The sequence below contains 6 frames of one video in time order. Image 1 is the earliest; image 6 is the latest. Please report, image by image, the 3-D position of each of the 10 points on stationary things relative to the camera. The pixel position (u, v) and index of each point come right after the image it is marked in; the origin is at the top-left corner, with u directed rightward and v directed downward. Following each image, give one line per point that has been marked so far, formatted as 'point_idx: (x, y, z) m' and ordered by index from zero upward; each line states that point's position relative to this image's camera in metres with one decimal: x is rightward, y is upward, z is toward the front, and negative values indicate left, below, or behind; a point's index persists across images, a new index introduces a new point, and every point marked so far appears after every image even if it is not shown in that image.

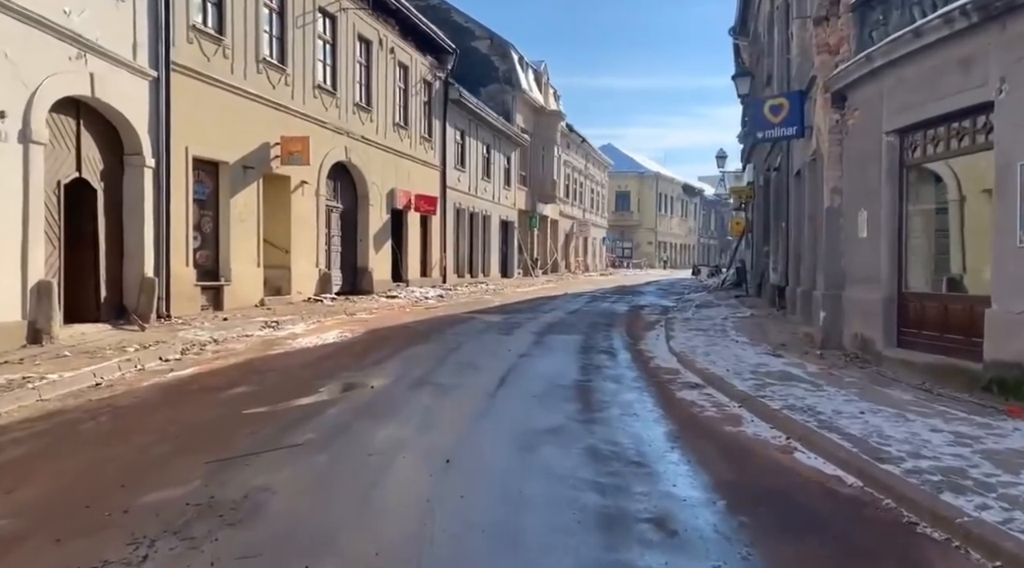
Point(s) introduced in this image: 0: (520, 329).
0: (+0.2, -0.8, +15.5) m
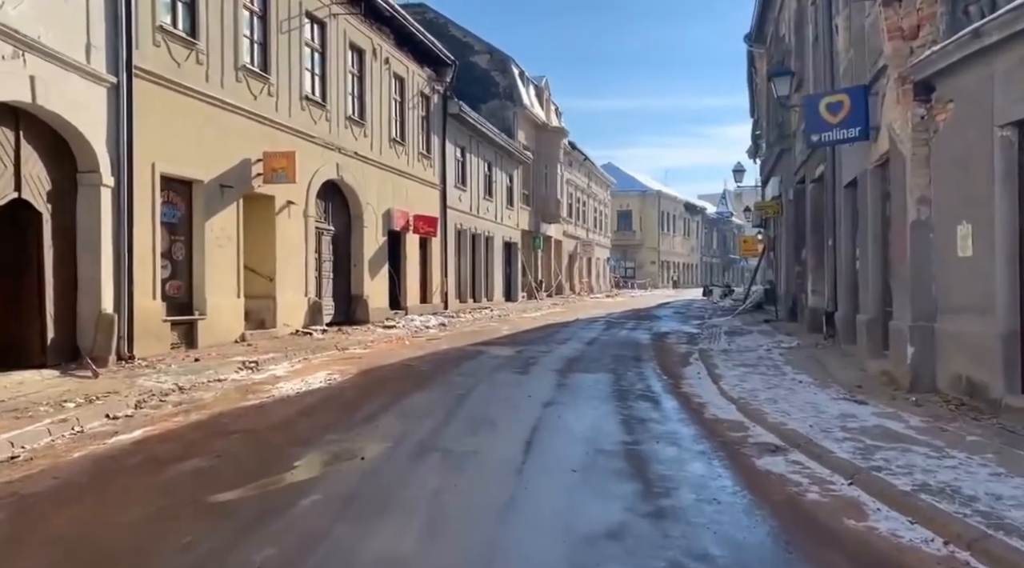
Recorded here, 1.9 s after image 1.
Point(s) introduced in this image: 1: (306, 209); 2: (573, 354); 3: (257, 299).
0: (+0.4, -1.2, +13.5) m
1: (-4.4, +1.6, +19.1) m
2: (+1.1, -1.2, +15.4) m
3: (-5.0, -0.3, +17.7) m
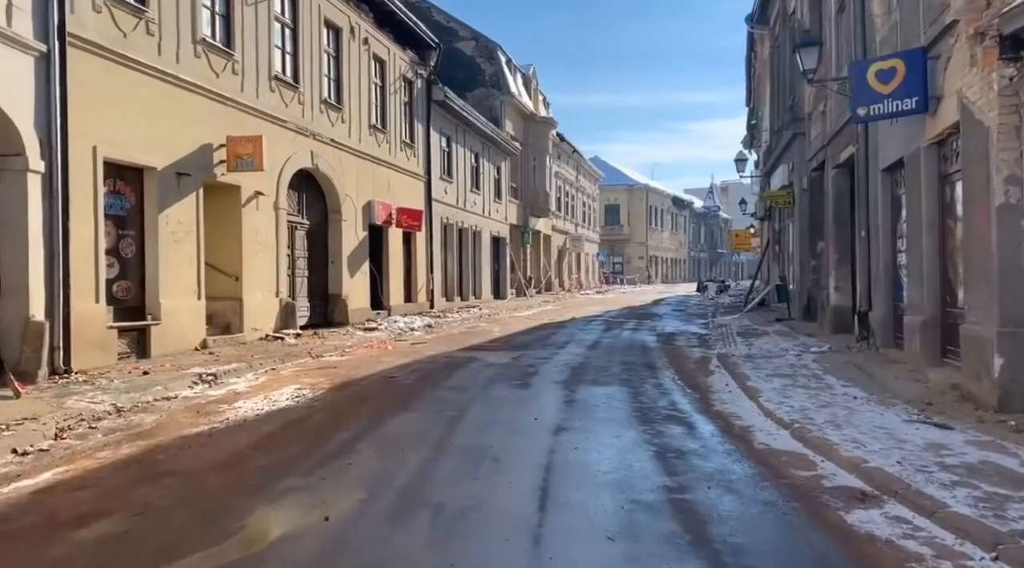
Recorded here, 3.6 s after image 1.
0: (+0.4, -1.2, +11.8) m
1: (-4.5, +1.6, +17.3) m
2: (+1.0, -1.2, +13.7) m
3: (-5.2, -0.3, +15.9) m
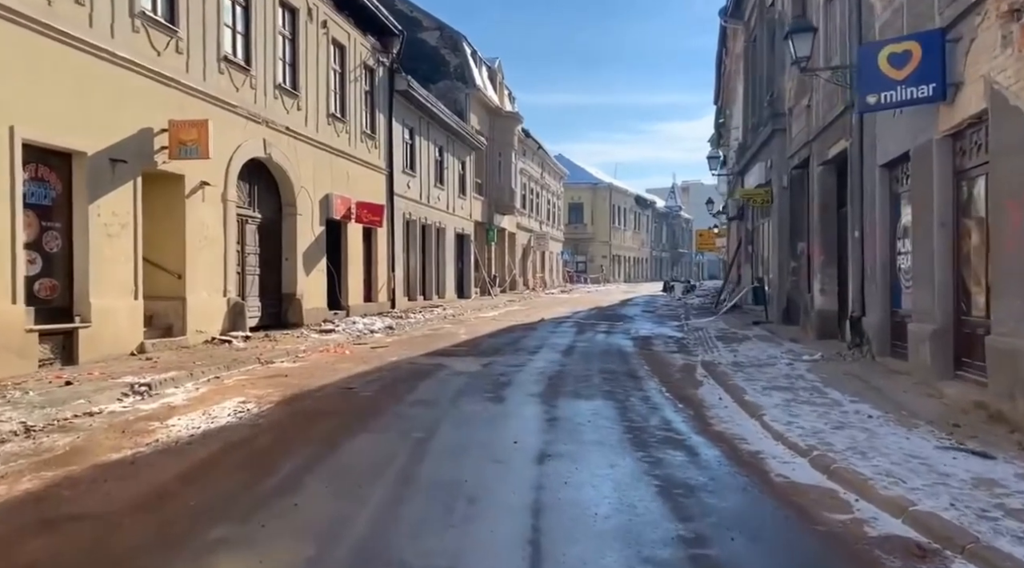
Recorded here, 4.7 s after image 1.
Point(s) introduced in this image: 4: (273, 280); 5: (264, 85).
0: (0.0, -1.2, +10.7) m
1: (-5.1, +1.6, +16.0) m
2: (+0.5, -1.2, +12.6) m
3: (-5.7, -0.3, +14.6) m
4: (-5.0, +0.1, +18.8) m
5: (-4.9, +3.9, +17.7) m
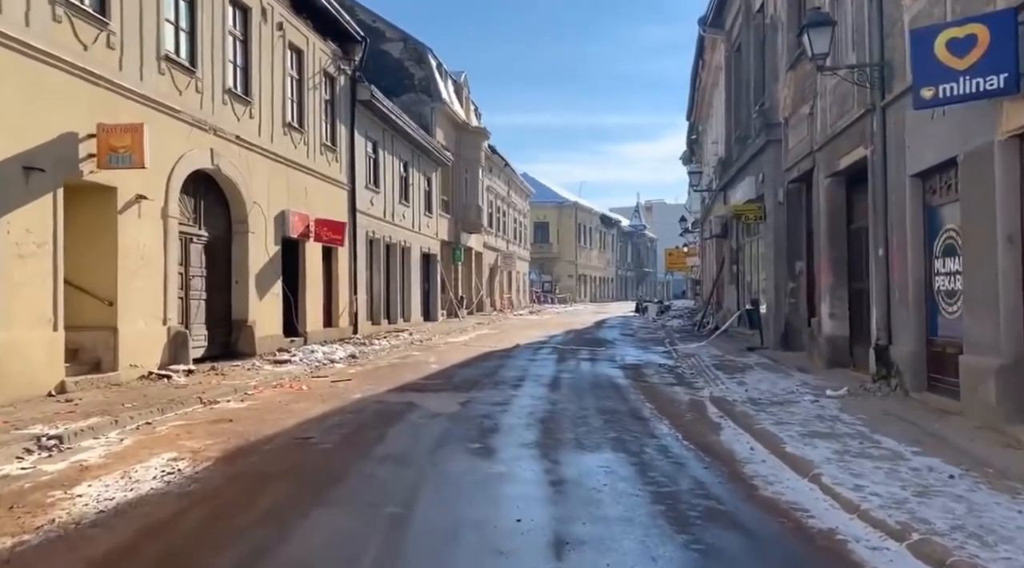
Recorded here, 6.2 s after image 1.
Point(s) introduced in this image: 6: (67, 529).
0: (-0.1, -1.5, +9.0) m
1: (-5.5, +1.2, +14.2) m
2: (+0.3, -1.5, +11.0) m
3: (-6.0, -0.7, +12.7) m
4: (-5.5, -0.4, +16.9) m
5: (-5.3, +3.5, +15.9) m
6: (-2.9, -1.6, +5.8) m
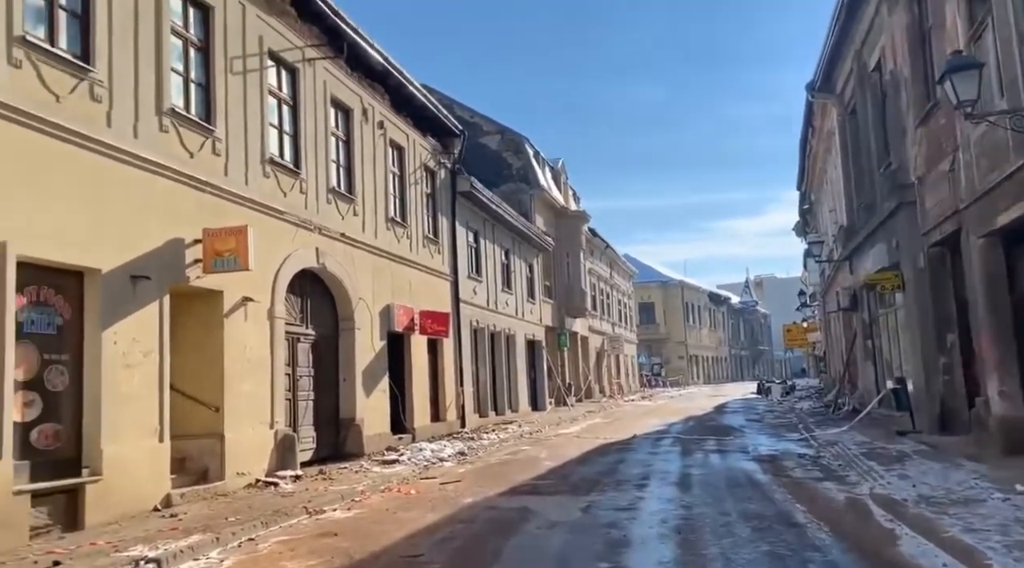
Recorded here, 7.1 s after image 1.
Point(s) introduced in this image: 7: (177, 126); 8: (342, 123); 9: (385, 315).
0: (+1.1, -2.3, +7.9) m
1: (-3.7, -0.4, +13.8) m
2: (+1.8, -2.5, +9.7) m
3: (-4.3, -2.1, +12.2) m
4: (-3.3, -2.2, +16.4) m
5: (-3.4, +1.7, +15.8) m
6: (-2.1, -2.3, +5.0) m
7: (-4.4, +2.1, +11.7) m
8: (-3.3, +3.2, +17.3) m
9: (-2.6, -0.7, +18.4) m
